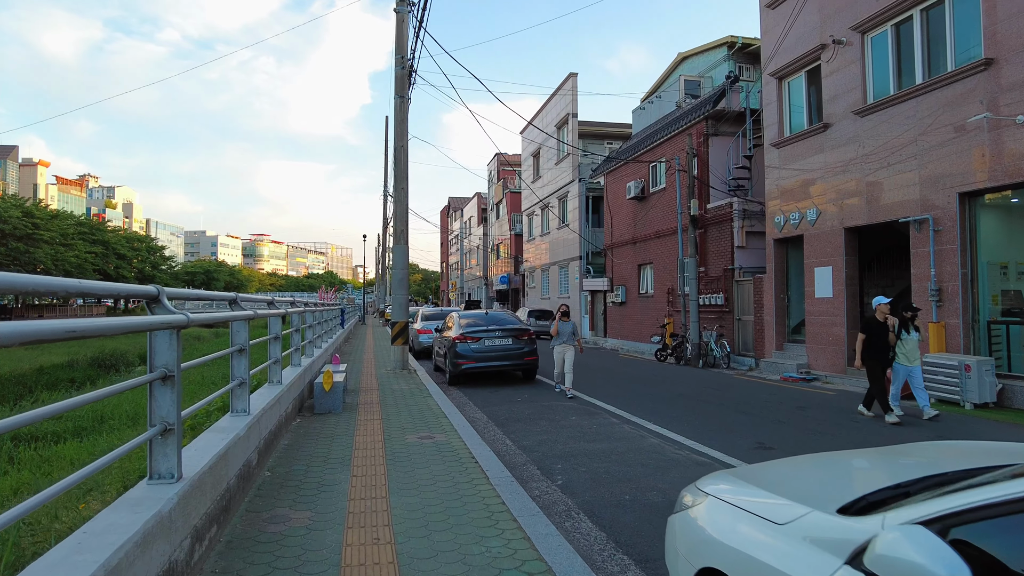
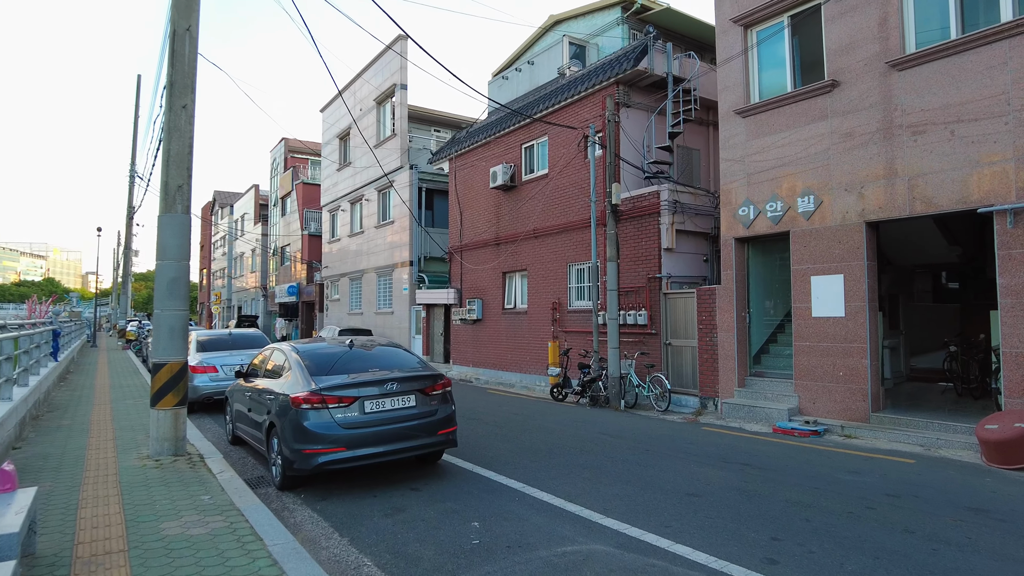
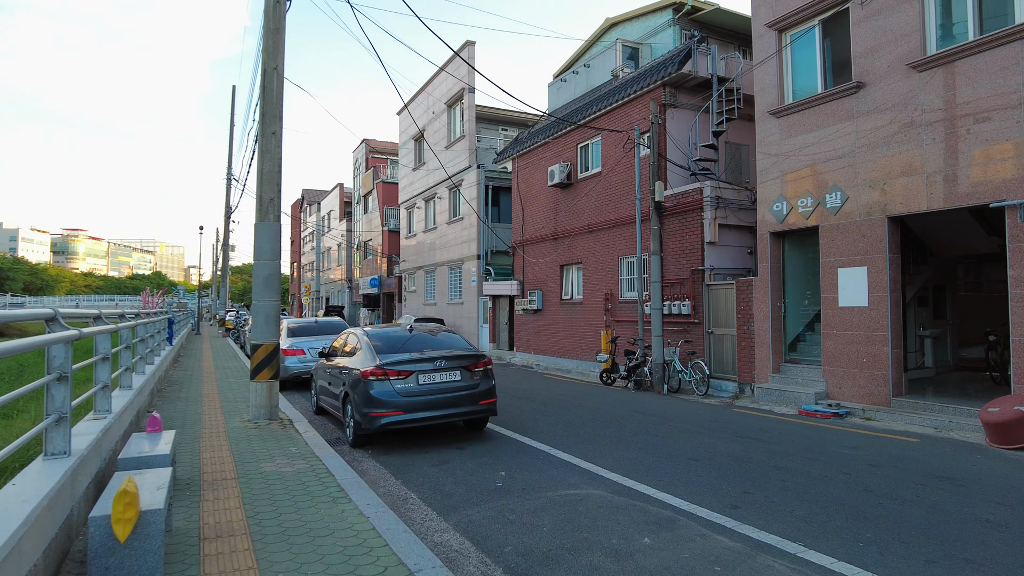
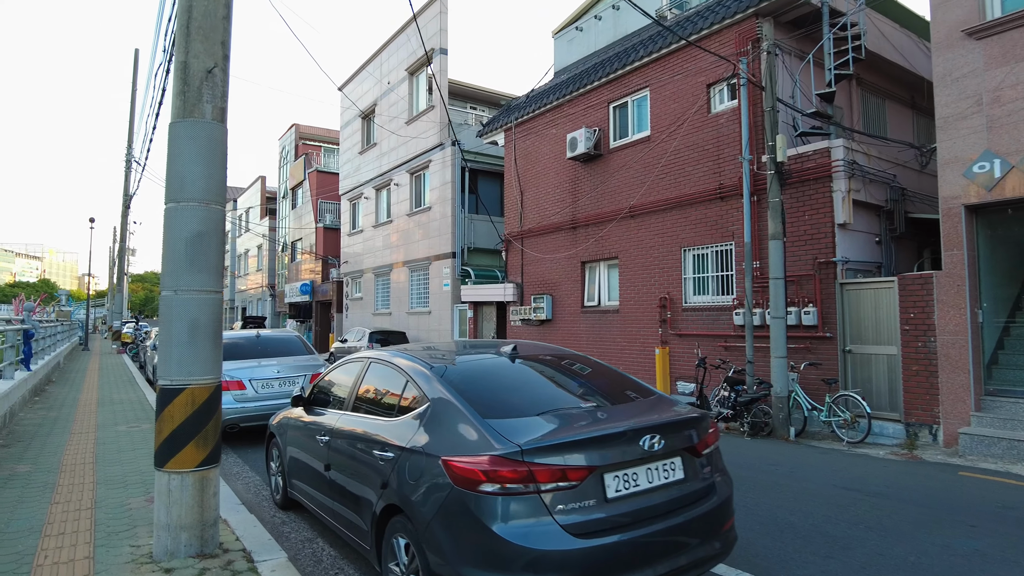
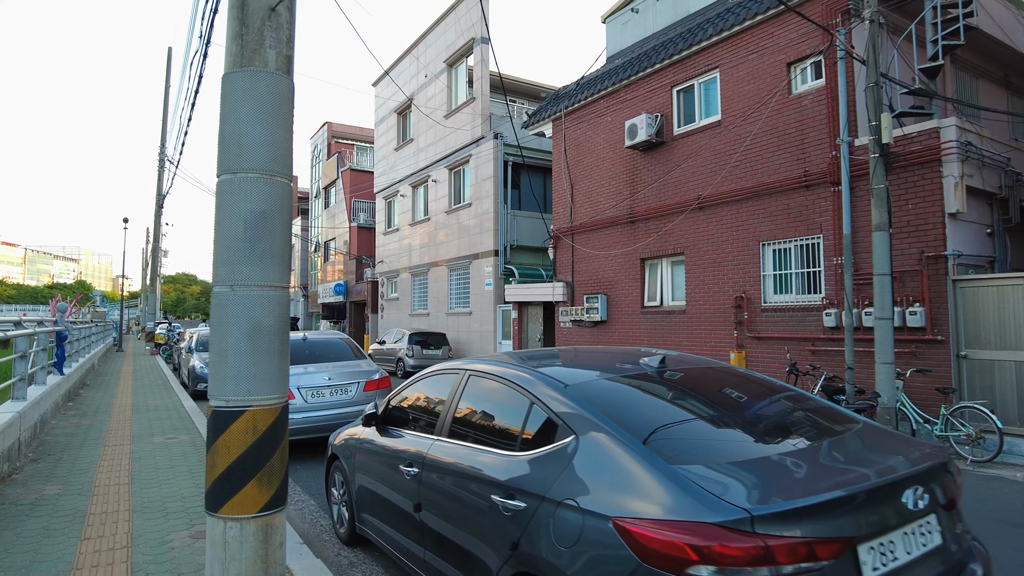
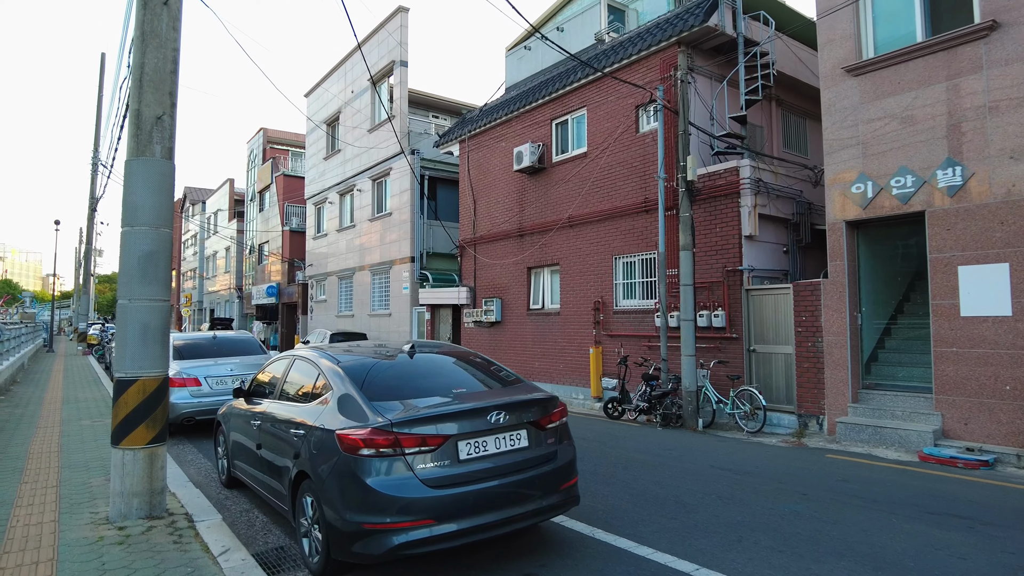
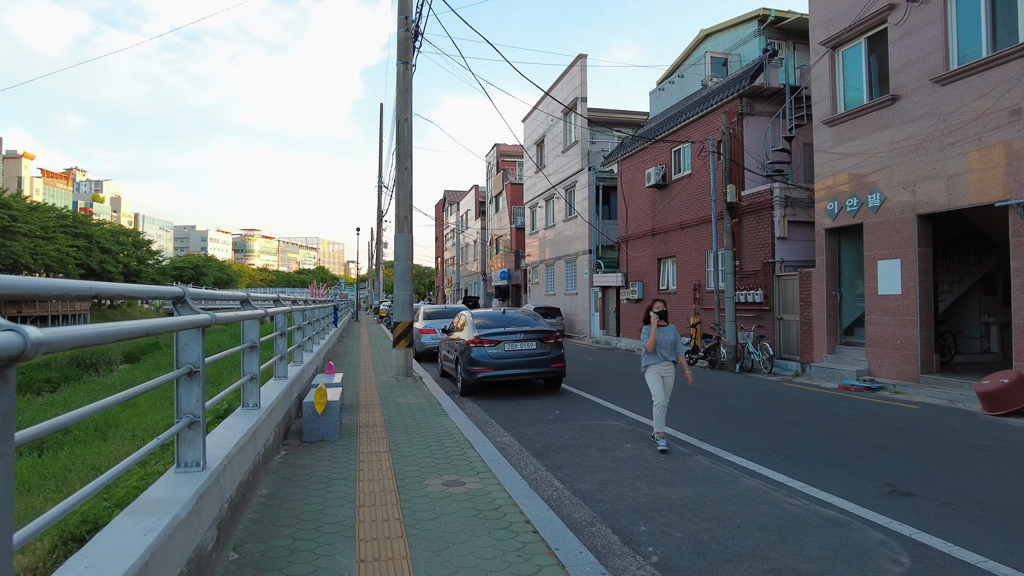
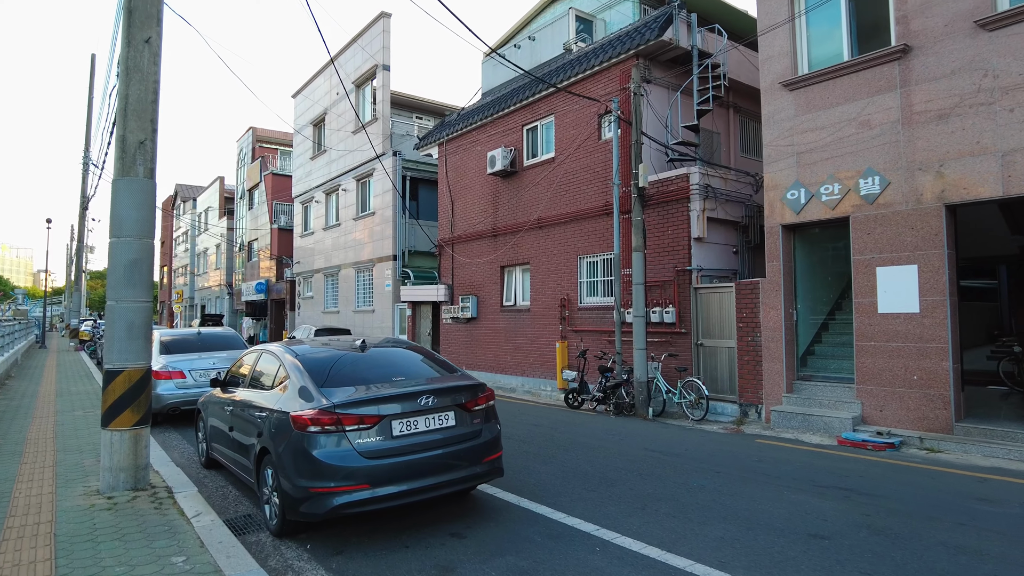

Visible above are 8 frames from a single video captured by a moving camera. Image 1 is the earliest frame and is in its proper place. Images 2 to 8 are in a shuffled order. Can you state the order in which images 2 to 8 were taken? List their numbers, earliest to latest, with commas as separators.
7, 3, 2, 8, 6, 4, 5
